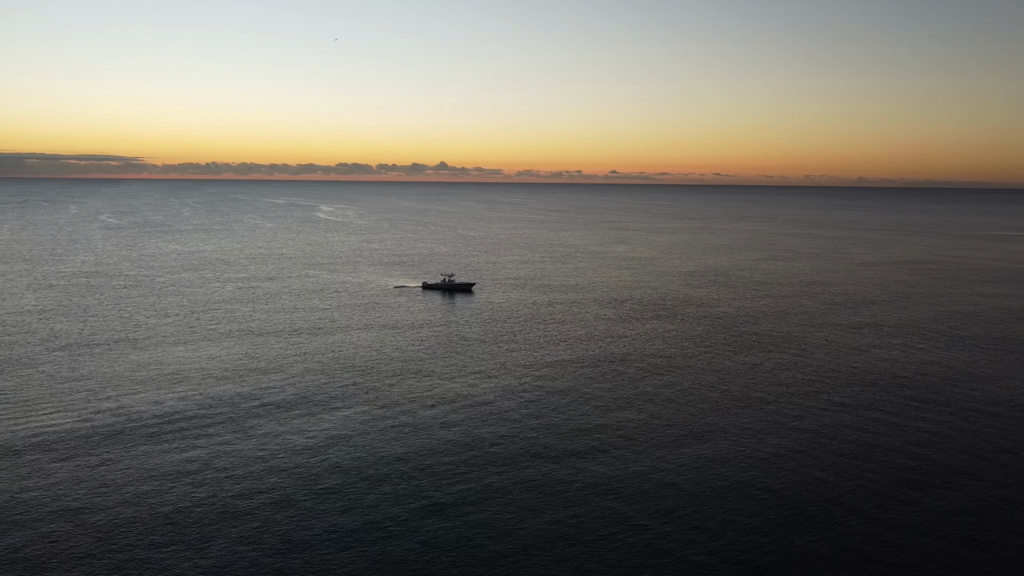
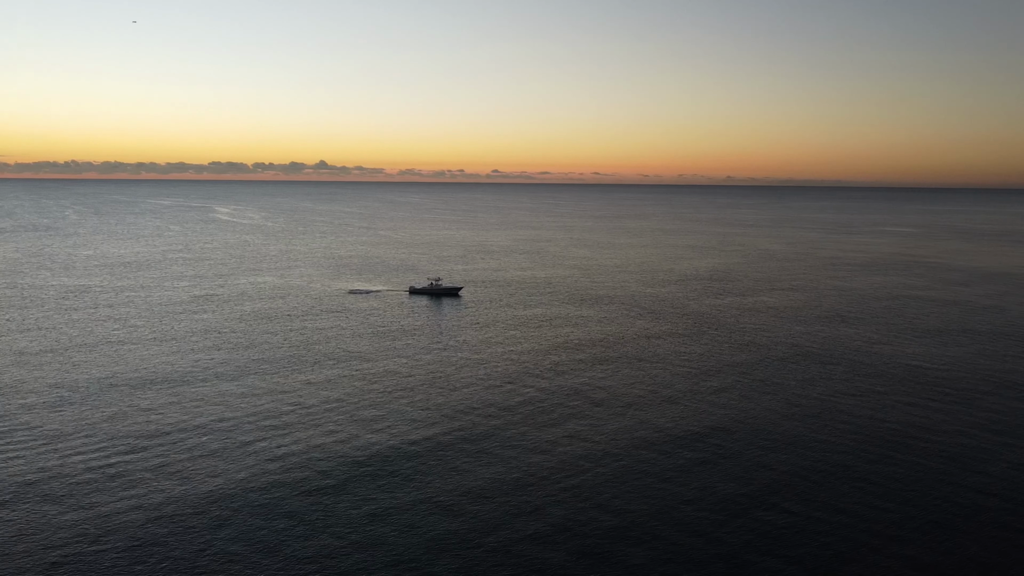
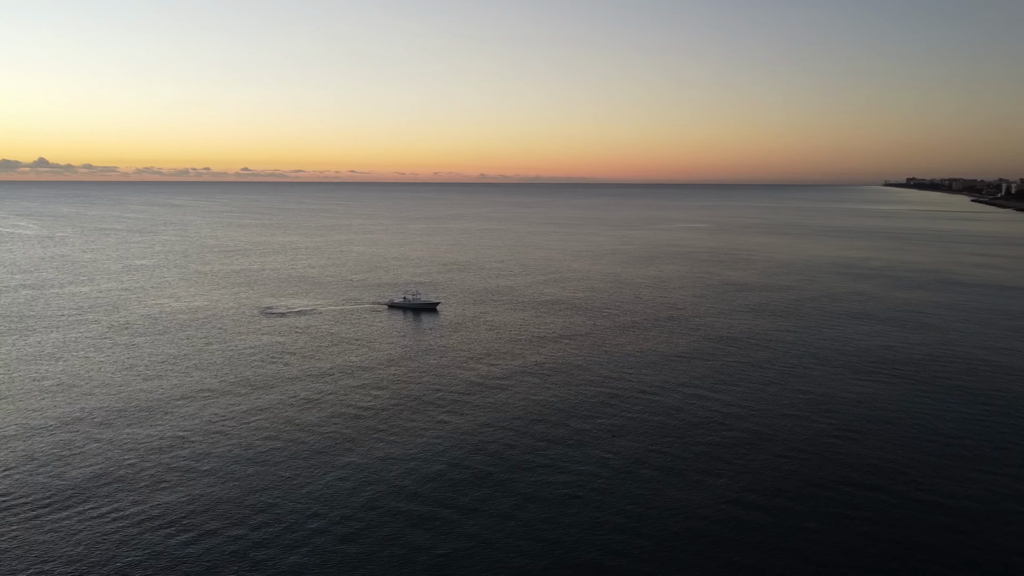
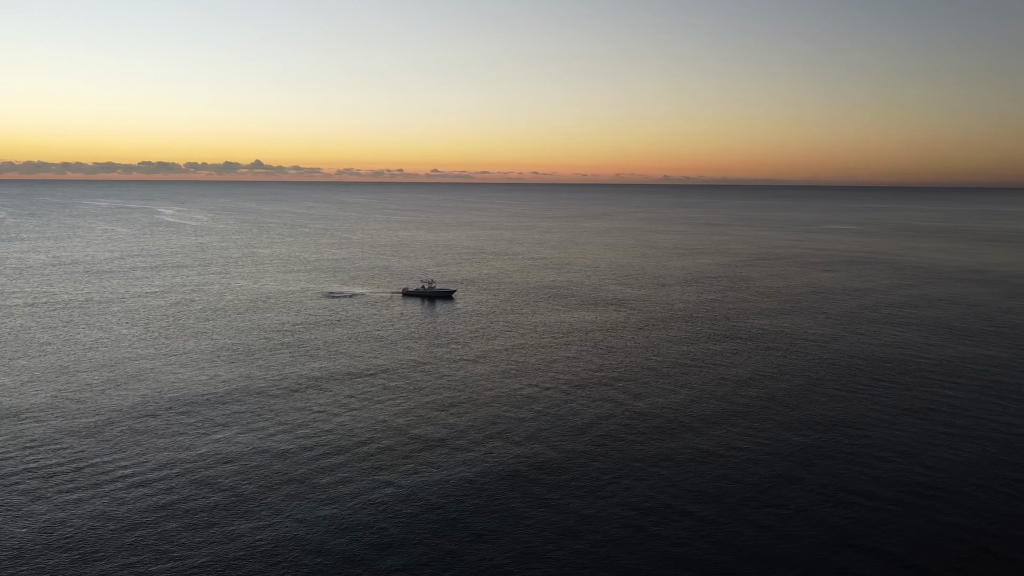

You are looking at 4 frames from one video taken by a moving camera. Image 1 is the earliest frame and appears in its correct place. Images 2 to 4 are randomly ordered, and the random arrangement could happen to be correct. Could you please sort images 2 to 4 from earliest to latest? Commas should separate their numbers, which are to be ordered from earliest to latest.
2, 4, 3
